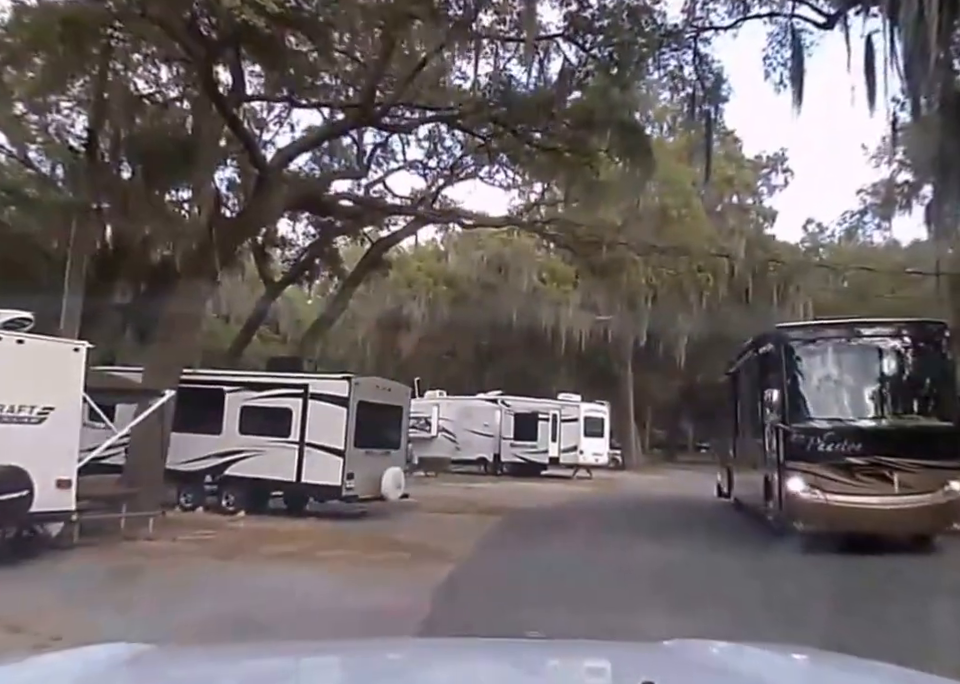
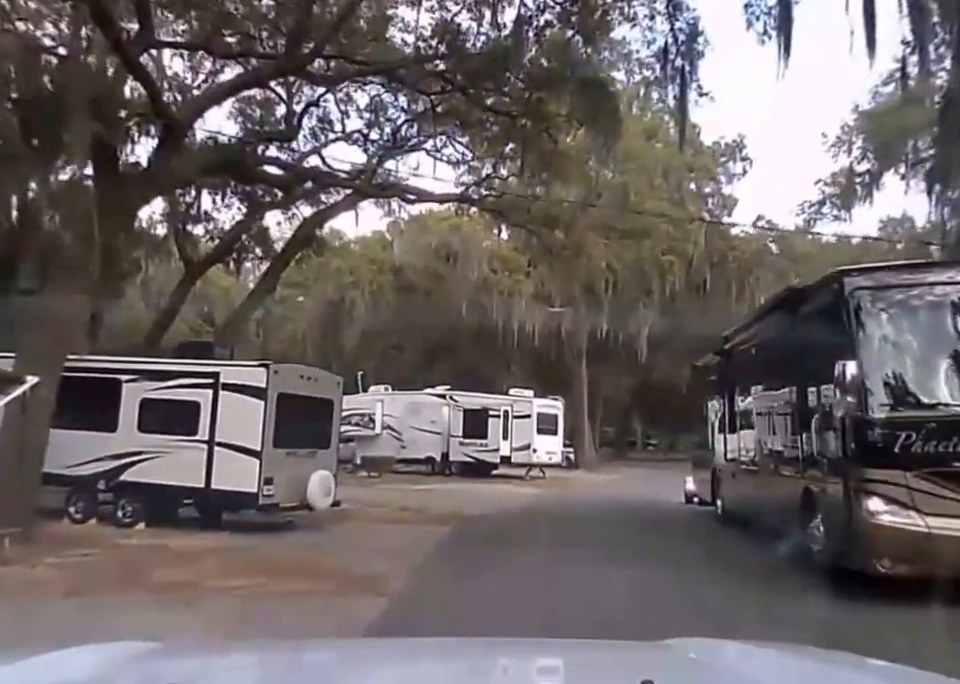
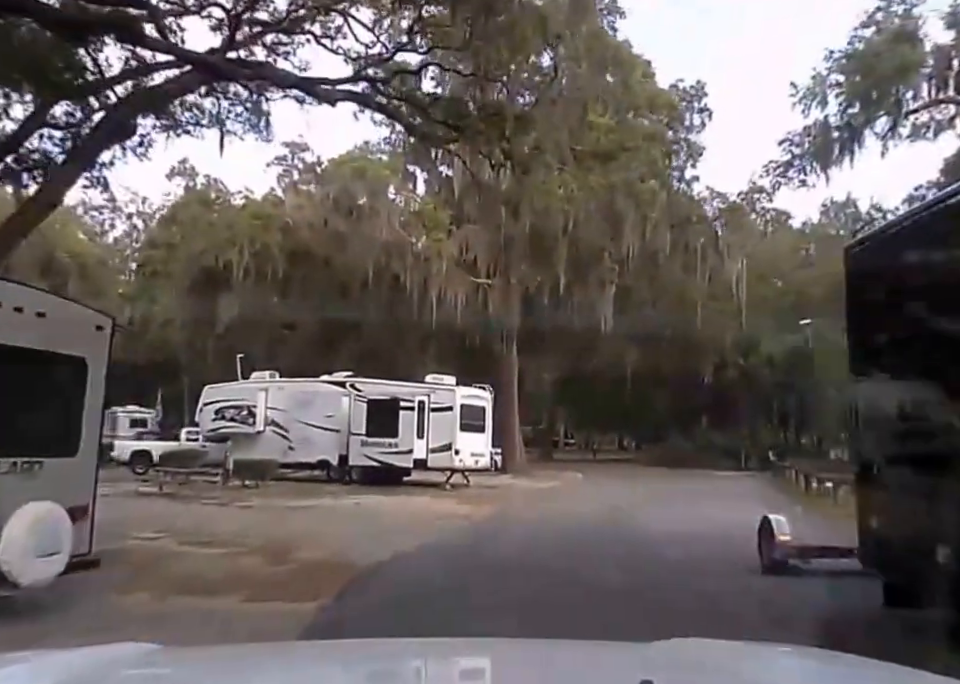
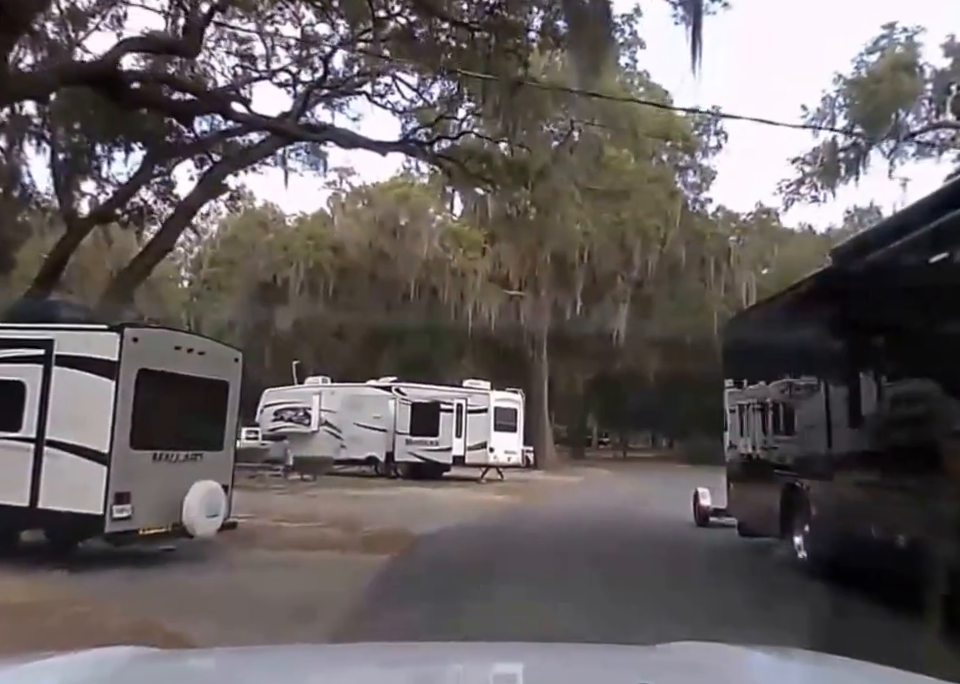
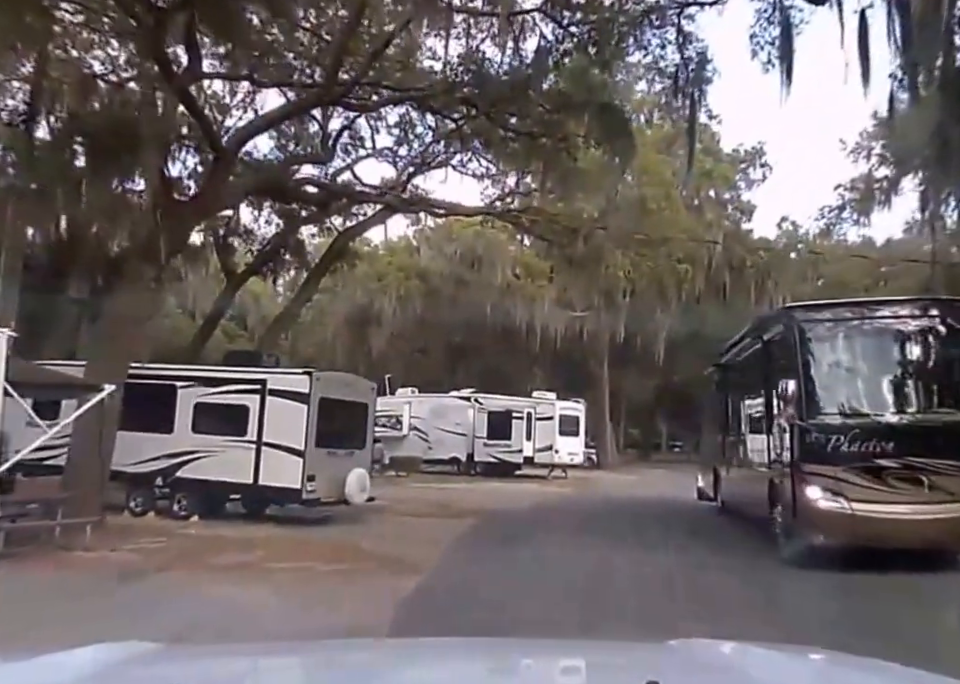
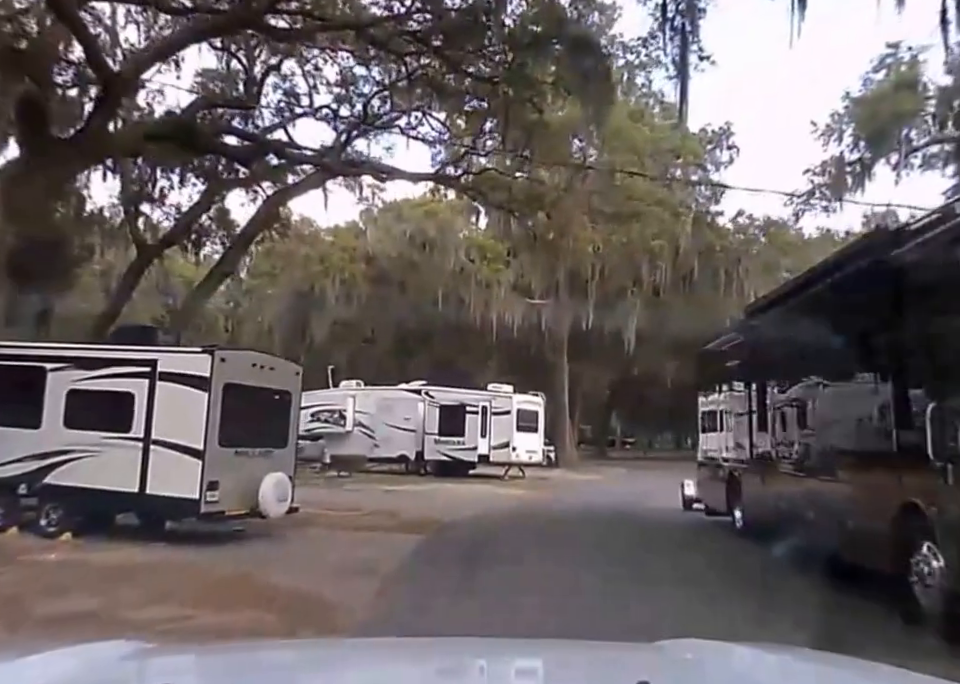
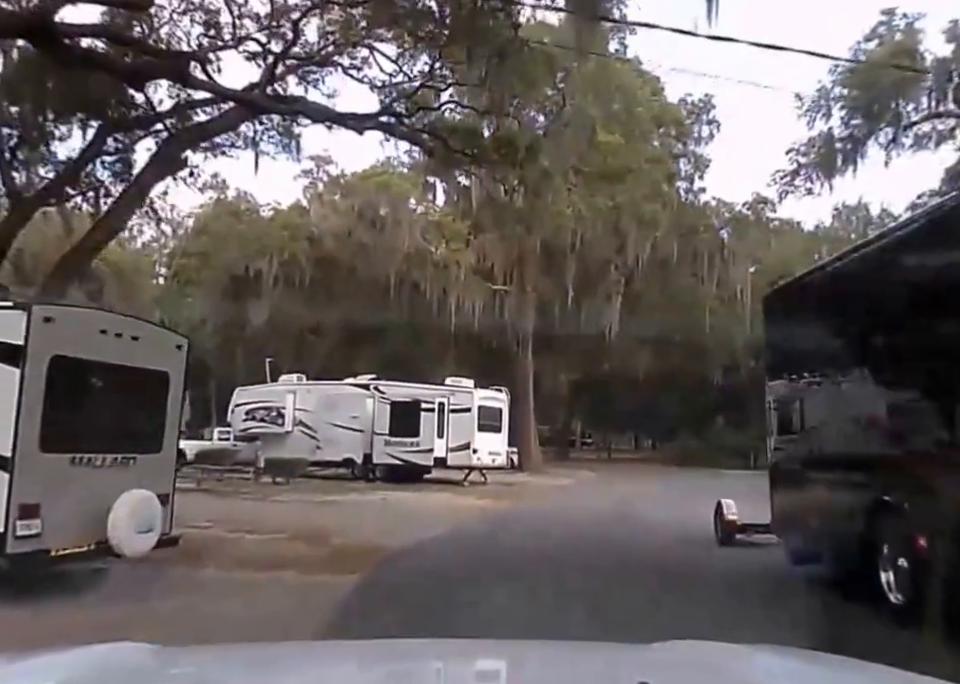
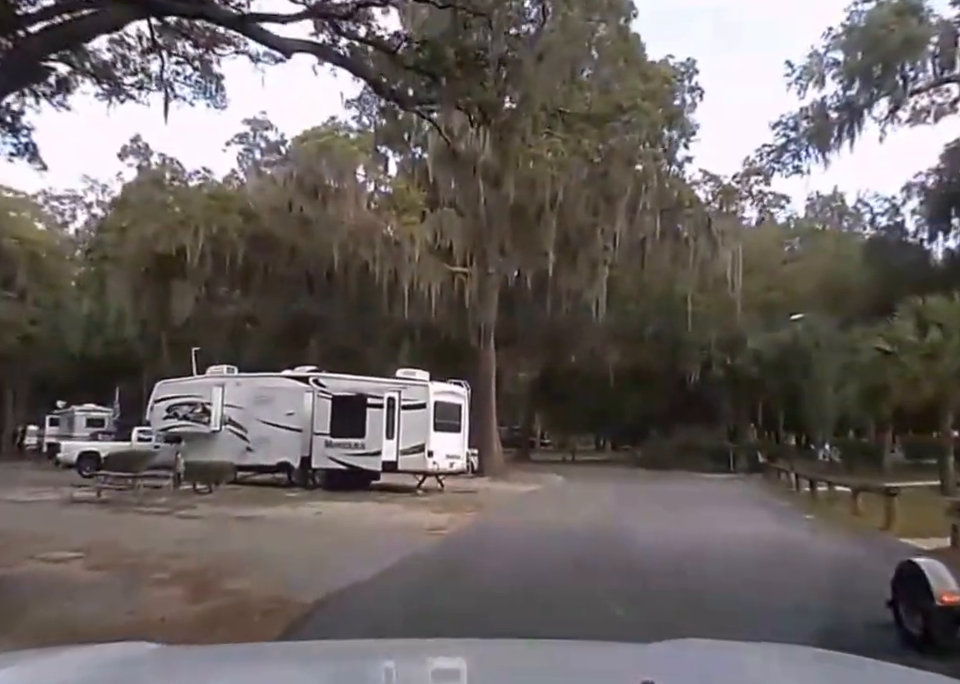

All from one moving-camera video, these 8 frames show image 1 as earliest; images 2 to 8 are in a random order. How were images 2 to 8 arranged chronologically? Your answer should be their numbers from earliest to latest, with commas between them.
5, 2, 6, 4, 7, 3, 8
